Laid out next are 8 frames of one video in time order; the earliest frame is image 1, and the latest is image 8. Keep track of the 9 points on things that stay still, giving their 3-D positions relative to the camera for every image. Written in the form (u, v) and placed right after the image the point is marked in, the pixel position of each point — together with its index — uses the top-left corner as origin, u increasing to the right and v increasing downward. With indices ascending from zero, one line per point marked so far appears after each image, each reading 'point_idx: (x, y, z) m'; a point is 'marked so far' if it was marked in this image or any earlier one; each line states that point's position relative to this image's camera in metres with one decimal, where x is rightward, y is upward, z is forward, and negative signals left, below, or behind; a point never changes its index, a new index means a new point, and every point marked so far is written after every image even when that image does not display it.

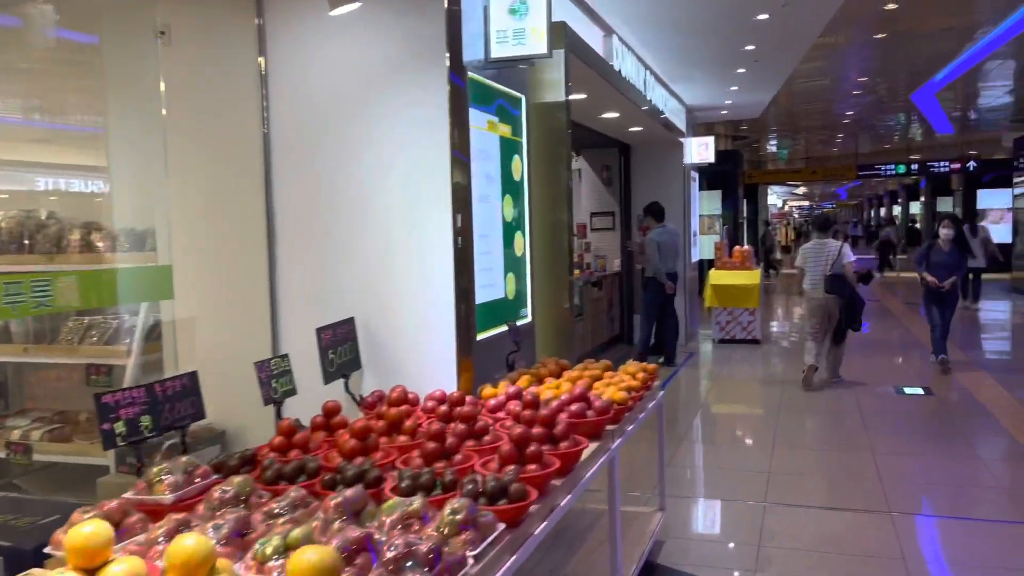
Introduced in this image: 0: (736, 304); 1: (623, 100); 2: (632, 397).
0: (+2.4, -0.2, +8.4) m
1: (+0.8, +1.3, +5.6) m
2: (+0.4, -0.4, +2.7) m
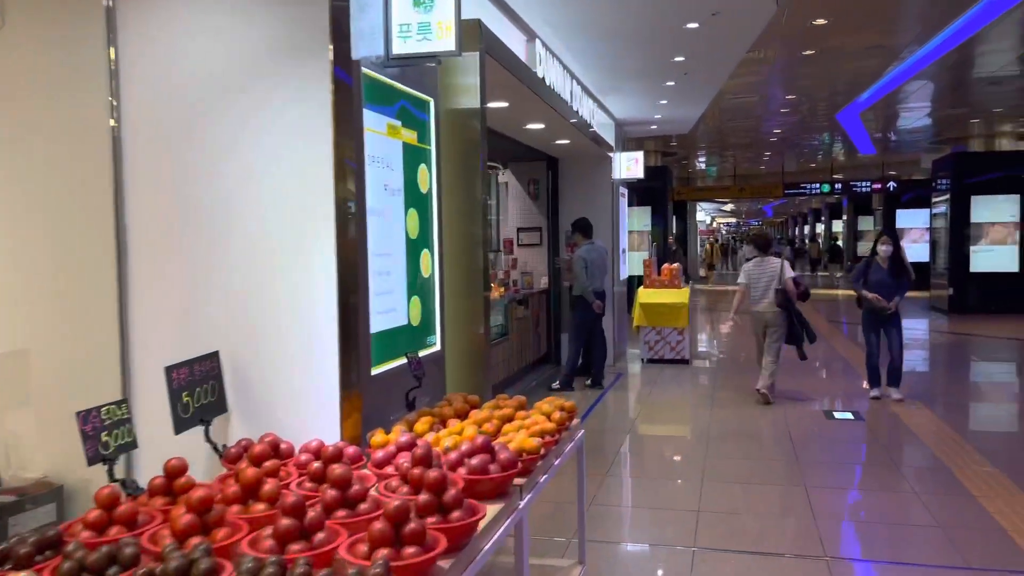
0: (+1.6, -0.4, +8.2) m
1: (+0.2, +1.2, +5.3) m
2: (+0.1, -0.5, +2.4) m
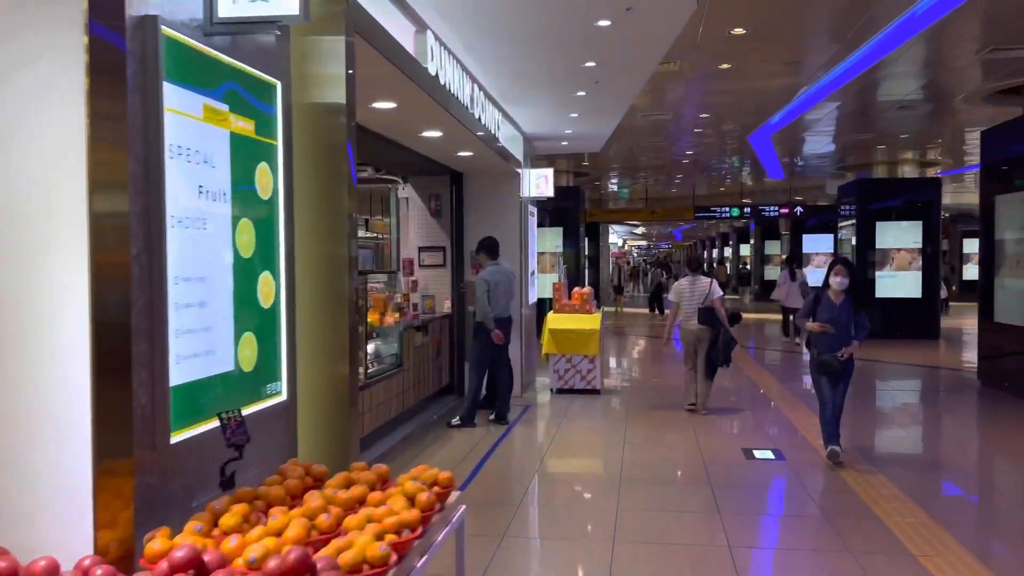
0: (+0.6, -0.6, +7.7) m
1: (-0.4, +1.0, +4.7) m
2: (-0.2, -0.5, +1.7) m
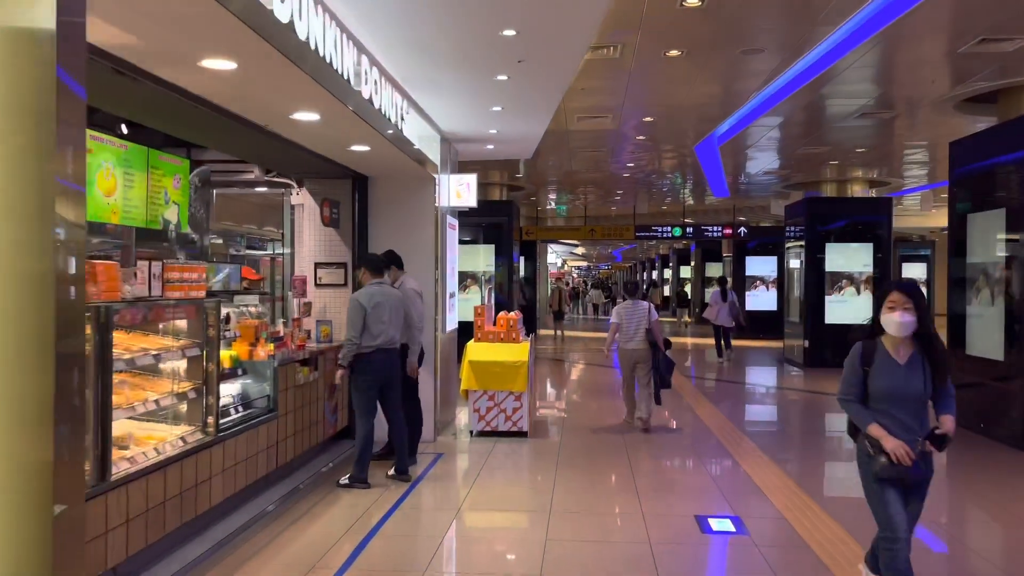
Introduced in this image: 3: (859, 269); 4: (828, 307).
0: (-0.1, -0.8, +6.6) m
1: (-0.9, +0.9, +3.6) m
2: (-0.5, -0.6, +0.6) m
3: (+5.3, +0.3, +12.2) m
4: (+4.9, -0.3, +12.3) m
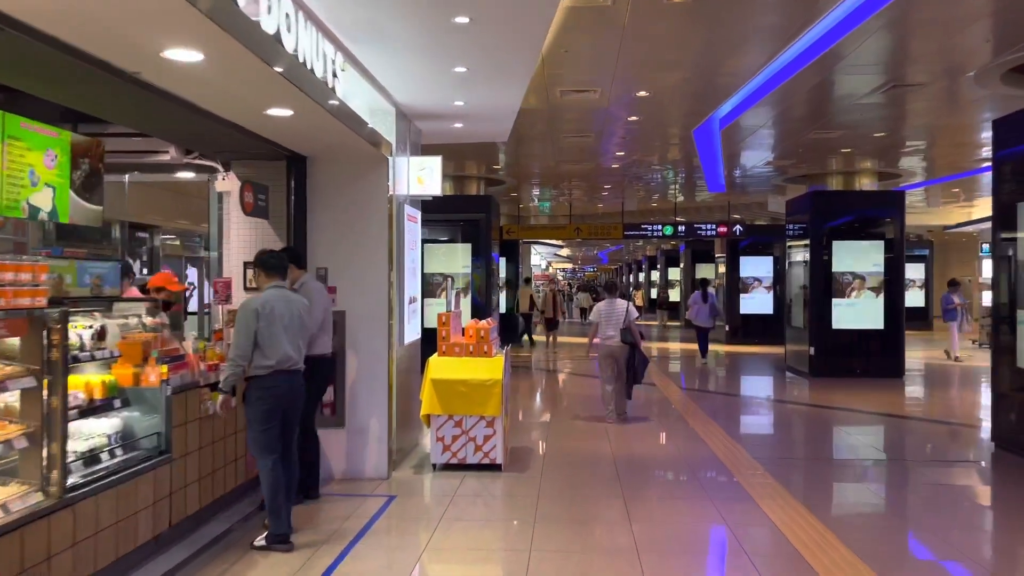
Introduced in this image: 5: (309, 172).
0: (-0.3, -0.8, +5.5) m
1: (-1.0, +0.9, +2.5) m
2: (-0.6, -0.6, -0.5) m
3: (+5.0, +0.3, +11.2) m
4: (+4.6, -0.3, +11.3) m
5: (-1.4, +0.8, +5.3) m
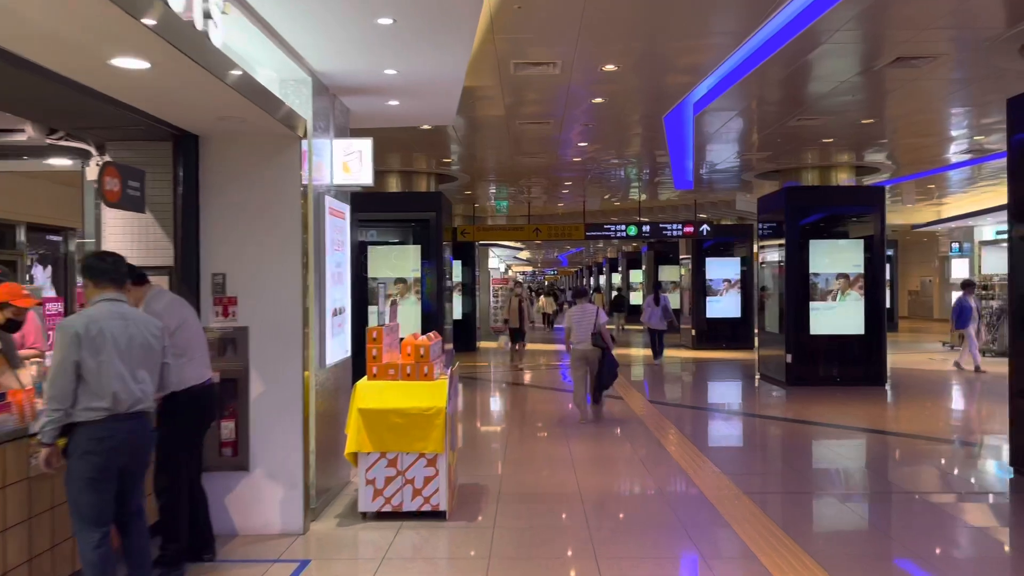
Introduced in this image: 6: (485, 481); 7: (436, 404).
0: (-0.6, -0.9, +4.5) m
1: (-1.2, +0.8, +1.5) m
2: (-0.6, -0.6, -1.5) m
3: (+4.4, +0.2, +10.5) m
4: (+3.9, -0.3, +10.5) m
5: (-1.7, +0.7, +4.3) m
6: (-0.2, -1.4, +5.8) m
7: (-0.4, -0.6, +4.4) m
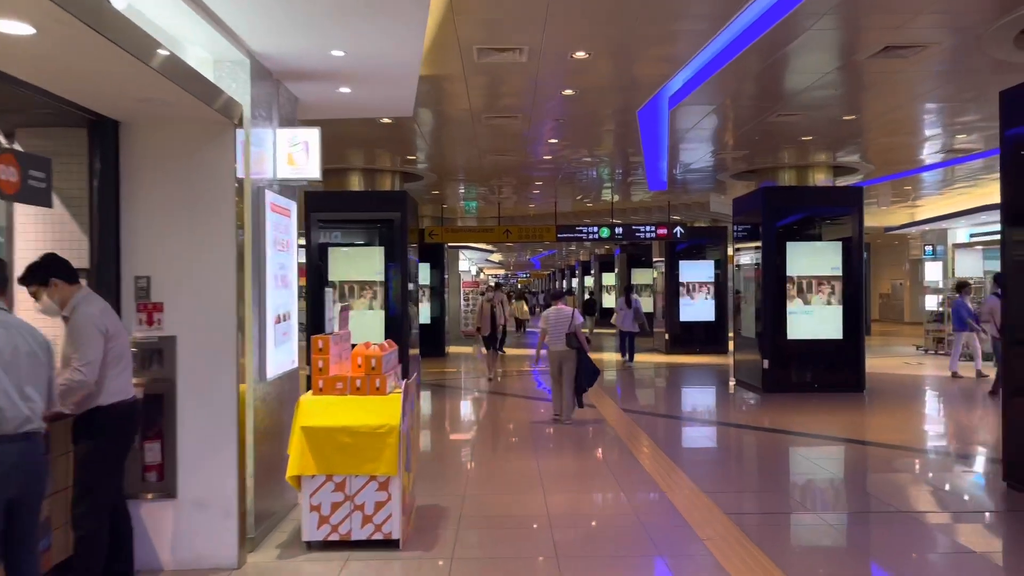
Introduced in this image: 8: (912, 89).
0: (-0.8, -0.9, +4.1) m
1: (-1.3, +0.8, +1.0) m
2: (-0.6, -0.6, -2.0) m
3: (+4.0, +0.2, +10.2) m
4: (+3.5, -0.4, +10.2) m
5: (-1.9, +0.7, +3.8) m
6: (-0.4, -1.4, +5.3) m
7: (-0.6, -0.7, +4.0) m
8: (+3.9, +1.9, +7.7) m
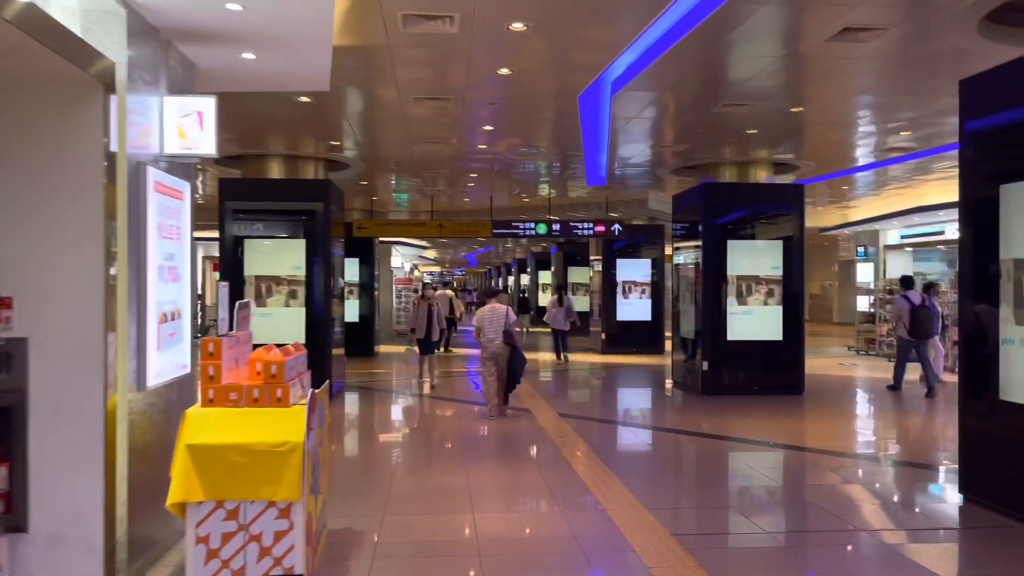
0: (-1.2, -0.9, +3.5) m
1: (-1.4, +0.8, +0.4) m
2: (-0.5, -0.6, -2.5) m
3: (+3.2, +0.2, +10.0) m
4: (+2.7, -0.4, +10.0) m
5: (-2.2, +0.7, +3.2) m
6: (-0.9, -1.4, +4.8) m
7: (-1.0, -0.6, +3.5) m
8: (+3.3, +1.9, +7.5) m
